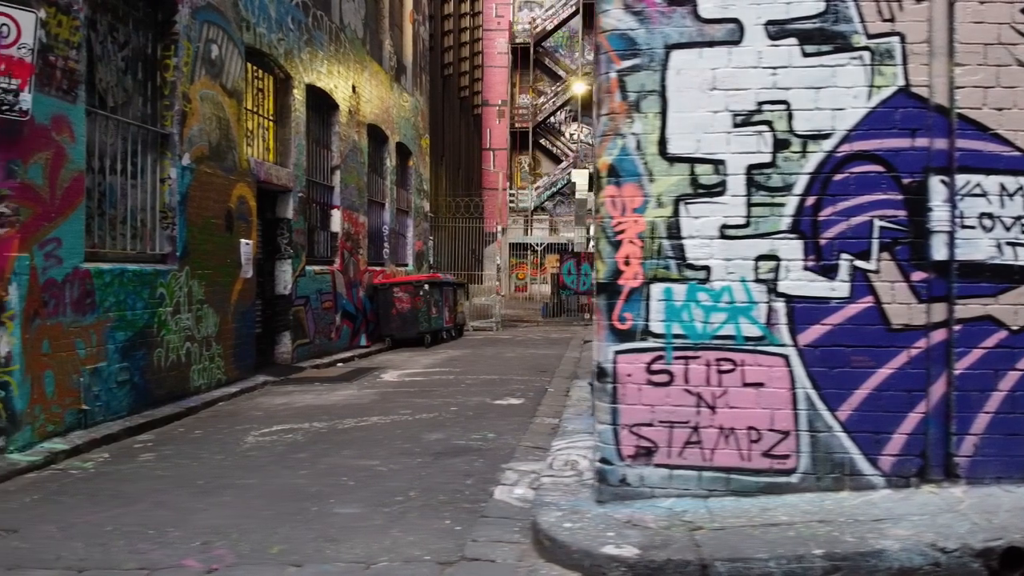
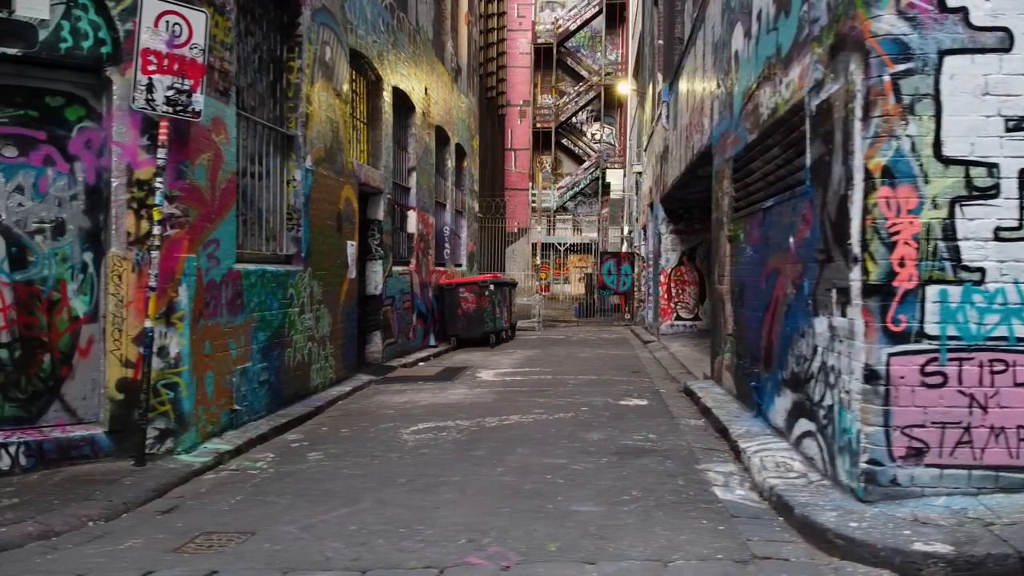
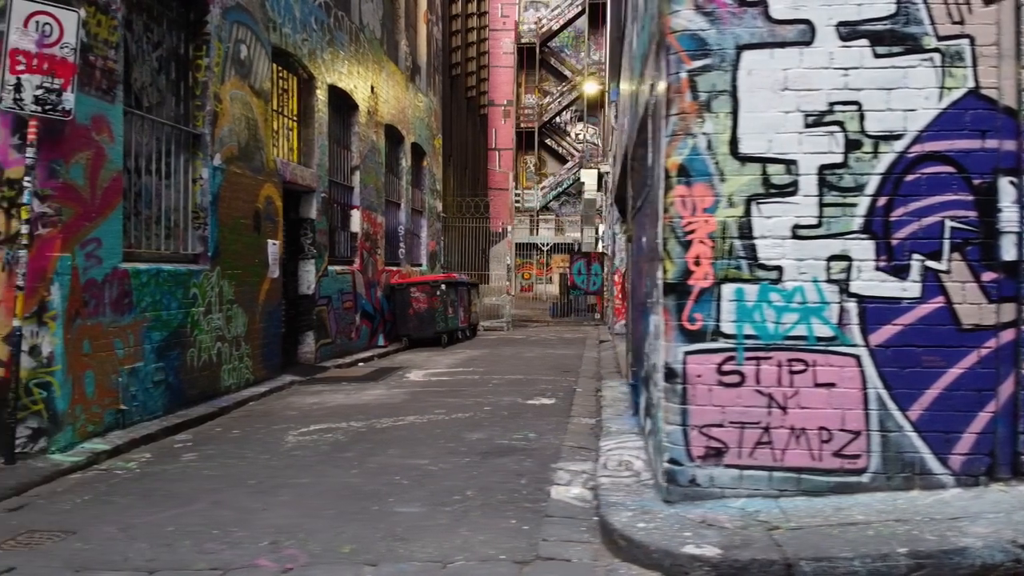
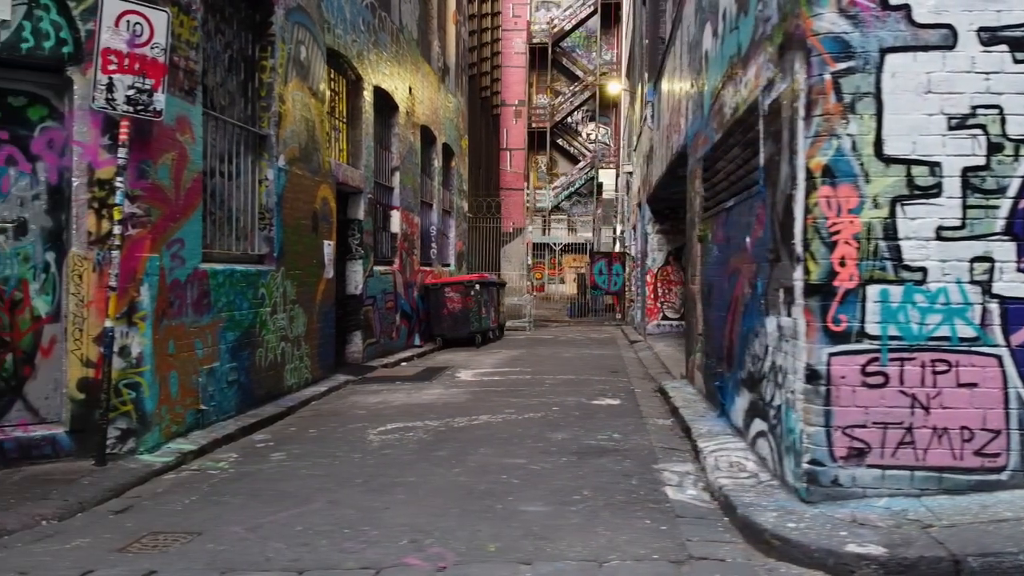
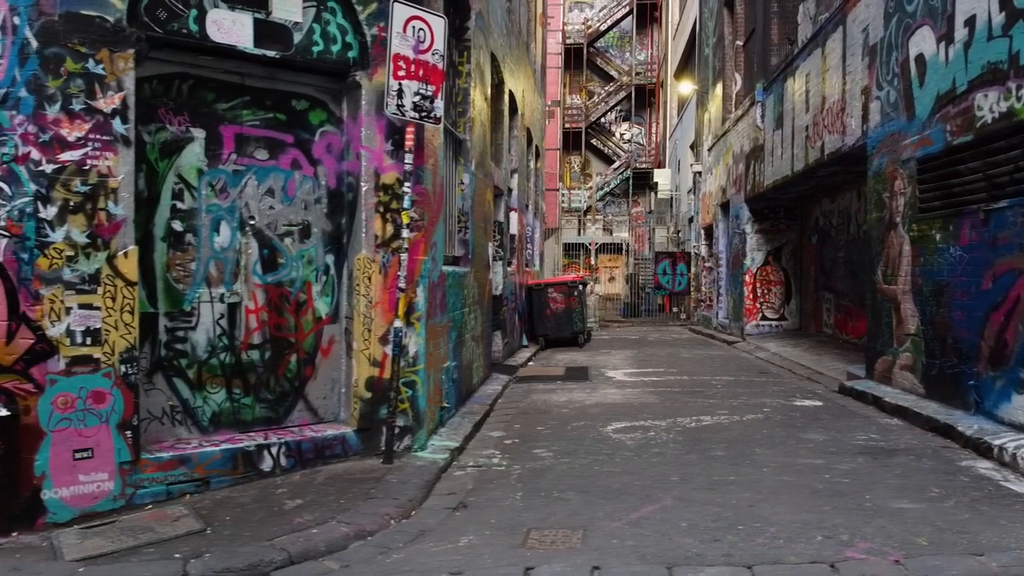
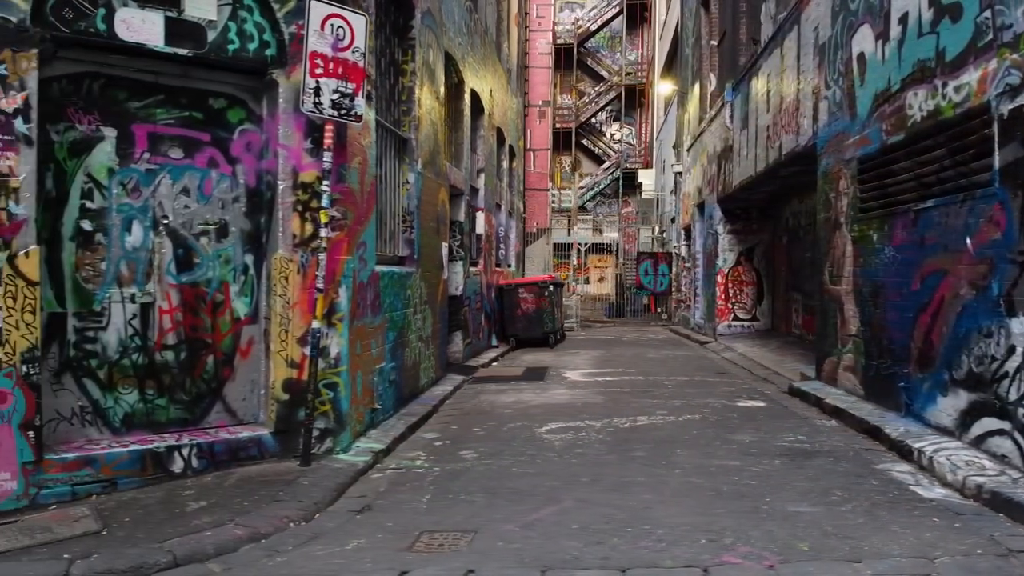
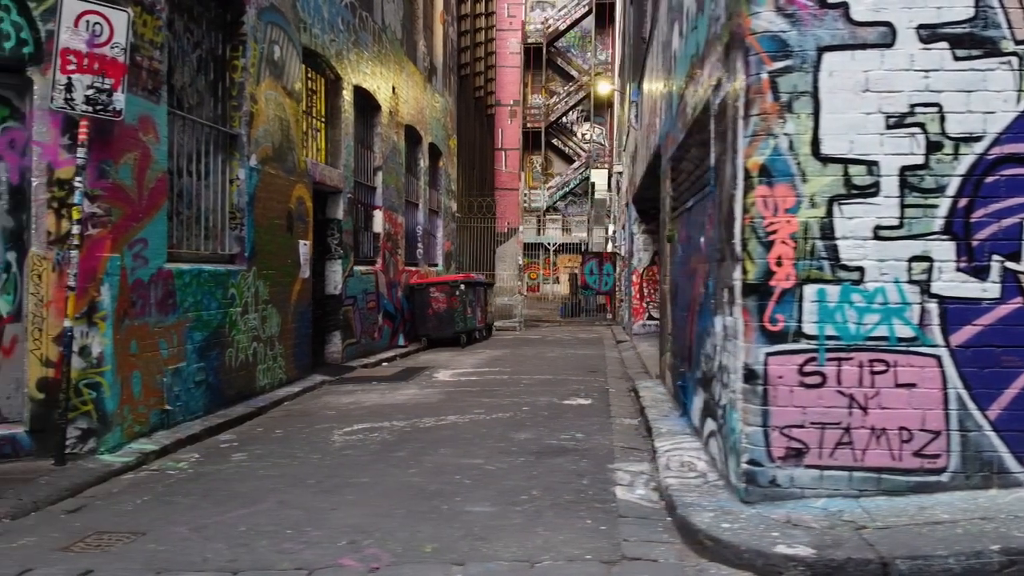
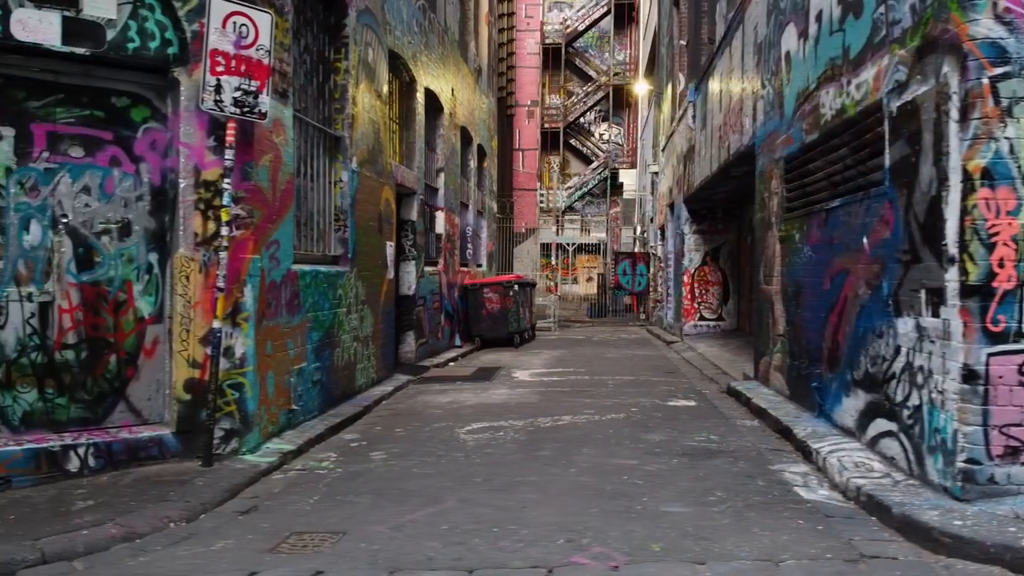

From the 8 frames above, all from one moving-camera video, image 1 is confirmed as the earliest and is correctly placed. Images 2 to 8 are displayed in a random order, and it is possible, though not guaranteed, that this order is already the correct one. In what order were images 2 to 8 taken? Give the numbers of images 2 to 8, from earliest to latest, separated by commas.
3, 7, 4, 2, 8, 6, 5
